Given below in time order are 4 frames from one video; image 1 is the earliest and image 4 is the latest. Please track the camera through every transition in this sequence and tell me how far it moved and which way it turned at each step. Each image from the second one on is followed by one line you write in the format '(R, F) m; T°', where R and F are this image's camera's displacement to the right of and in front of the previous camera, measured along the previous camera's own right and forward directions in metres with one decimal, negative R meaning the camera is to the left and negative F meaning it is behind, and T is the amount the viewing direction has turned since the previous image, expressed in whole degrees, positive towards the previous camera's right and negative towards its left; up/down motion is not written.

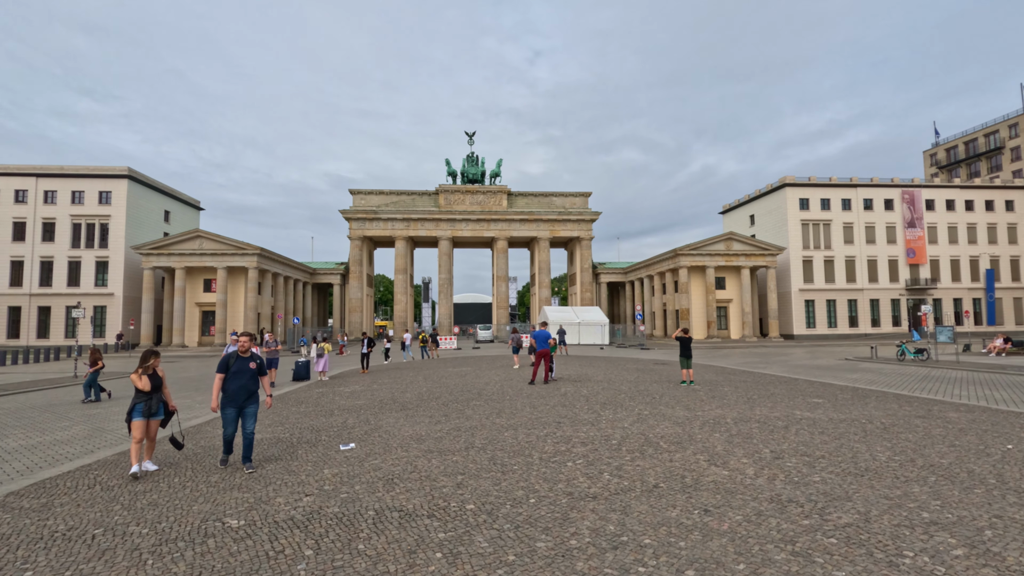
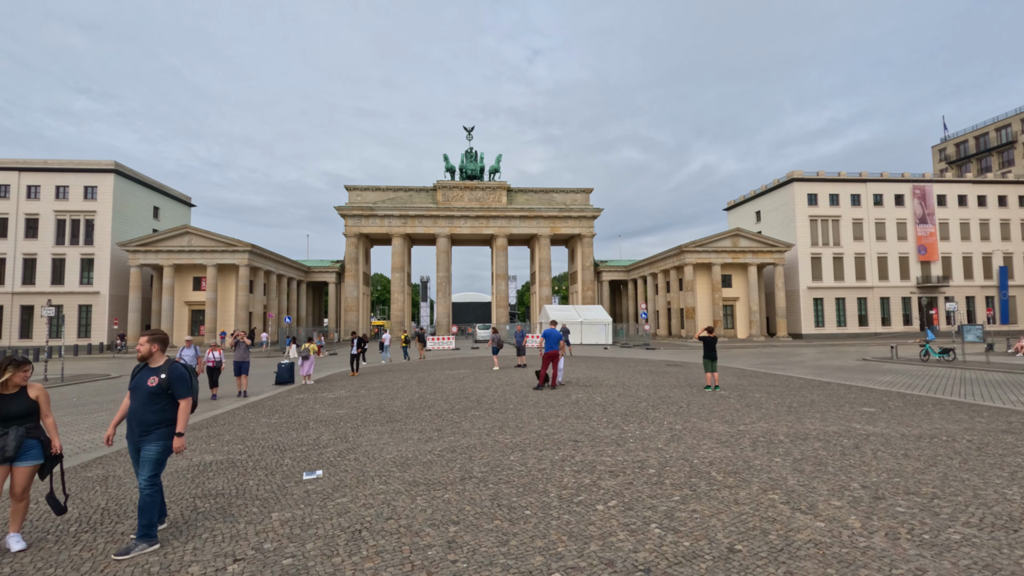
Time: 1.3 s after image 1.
(-0.1, +1.6) m; 0°
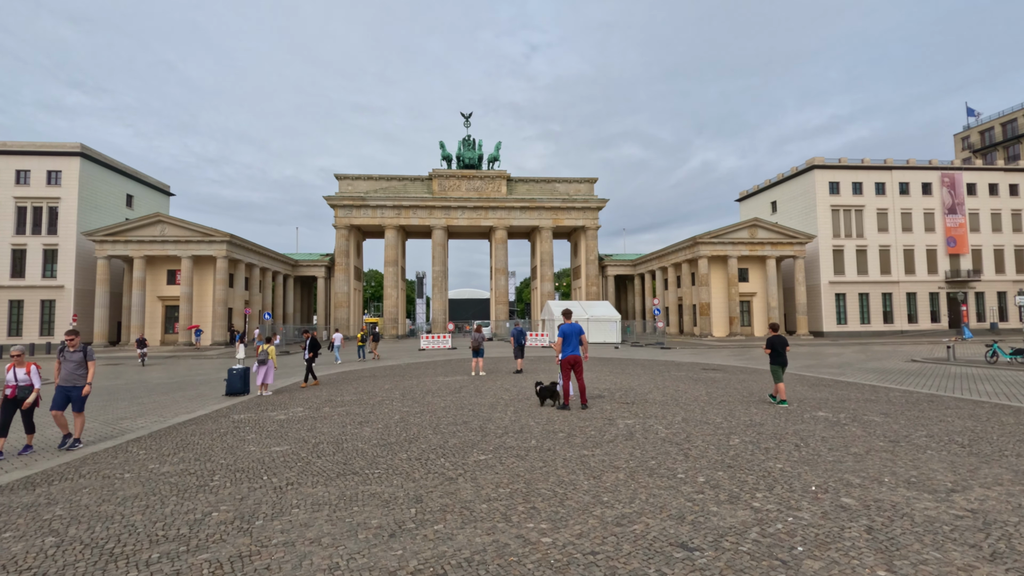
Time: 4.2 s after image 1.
(-0.3, +3.7) m; 0°
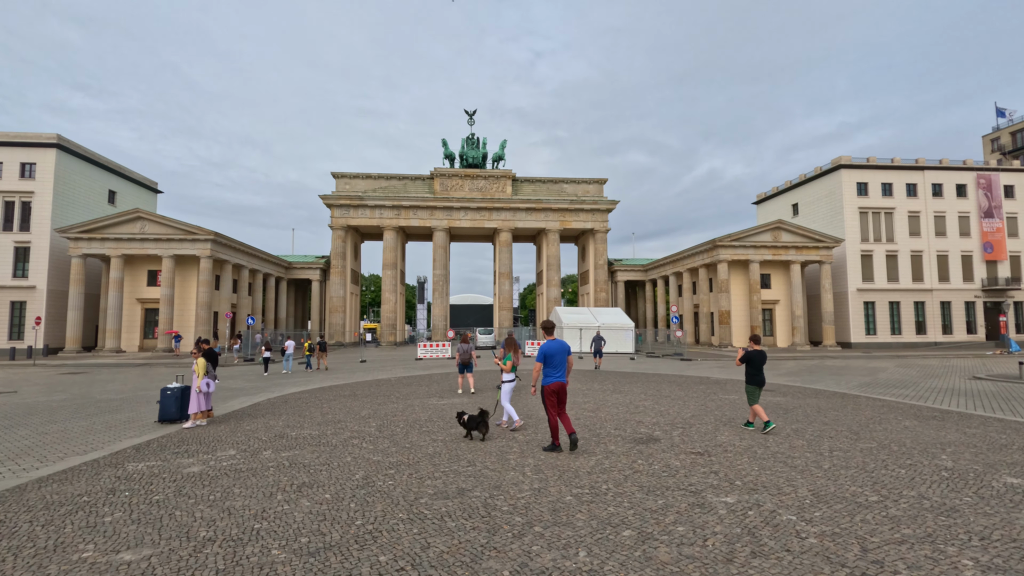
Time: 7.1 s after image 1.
(-0.2, +3.3) m; 0°
